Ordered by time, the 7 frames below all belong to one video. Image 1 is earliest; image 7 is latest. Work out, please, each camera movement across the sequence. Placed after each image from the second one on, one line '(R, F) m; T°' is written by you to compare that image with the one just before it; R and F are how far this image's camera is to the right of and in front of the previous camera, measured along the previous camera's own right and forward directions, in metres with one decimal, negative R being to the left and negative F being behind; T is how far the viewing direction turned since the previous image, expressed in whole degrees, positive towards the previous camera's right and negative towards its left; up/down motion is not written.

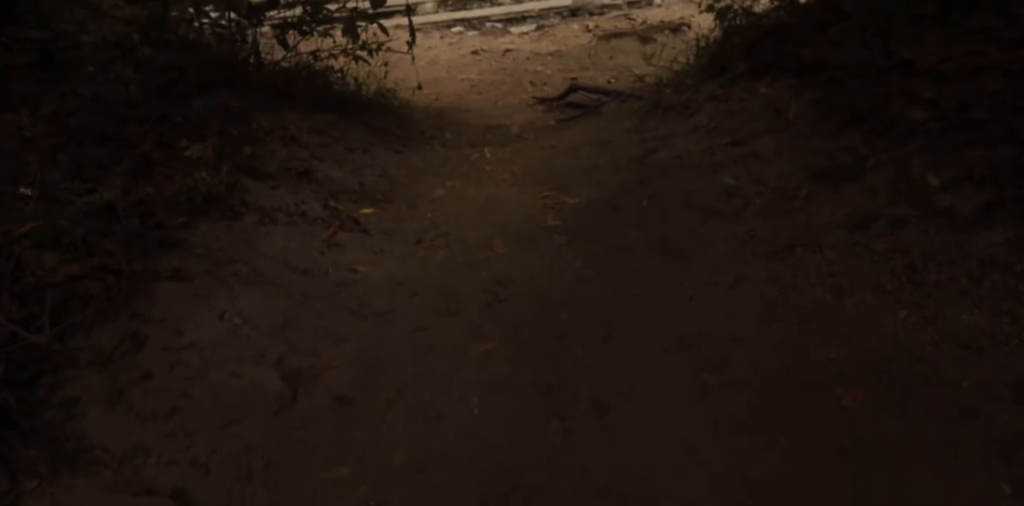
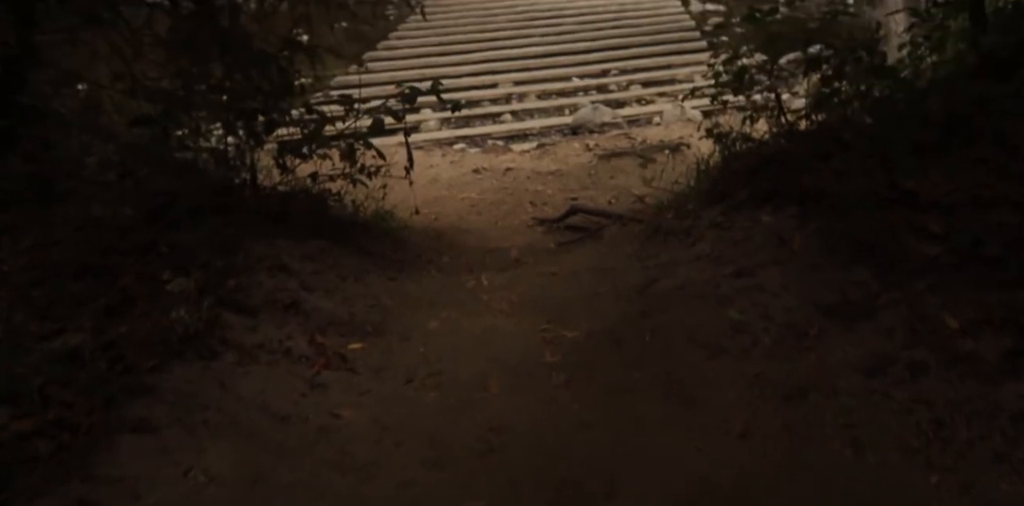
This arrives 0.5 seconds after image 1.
(0.0, +0.1) m; 0°
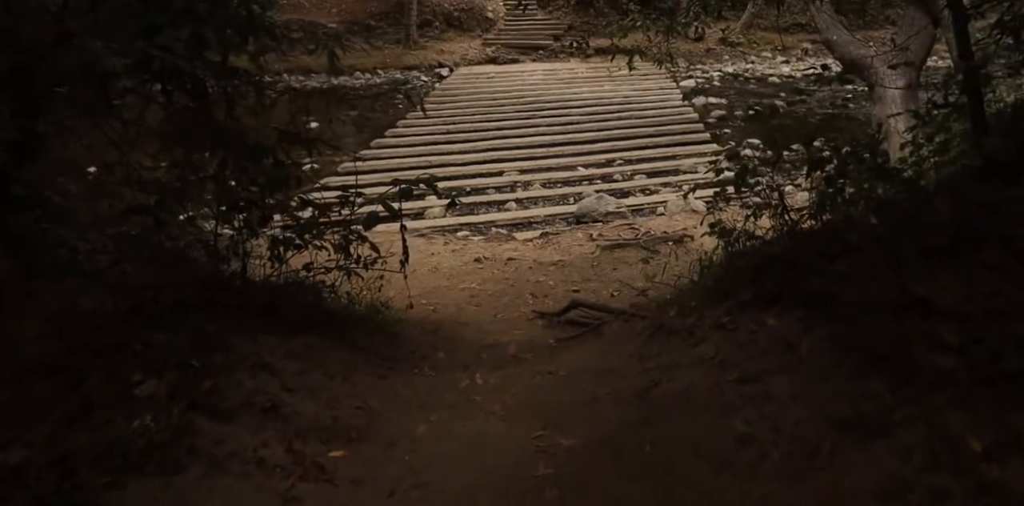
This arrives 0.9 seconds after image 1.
(0.0, +0.1) m; 0°
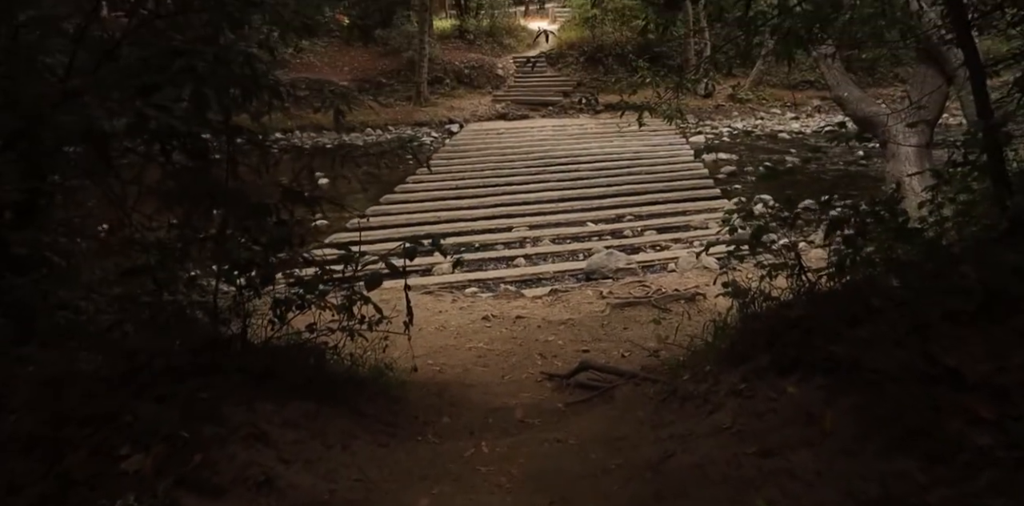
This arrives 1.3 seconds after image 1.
(0.0, +0.1) m; -1°
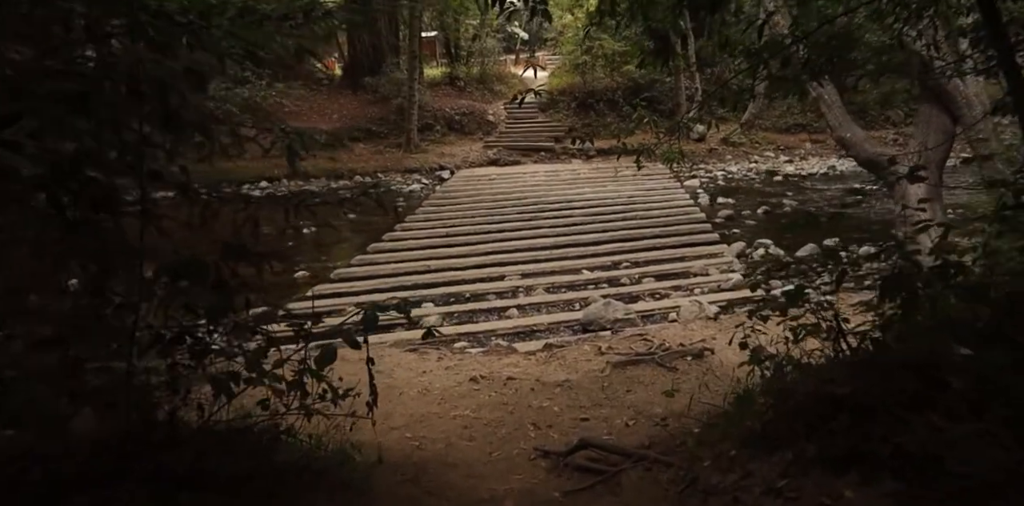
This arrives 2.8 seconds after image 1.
(0.0, +0.5) m; 0°
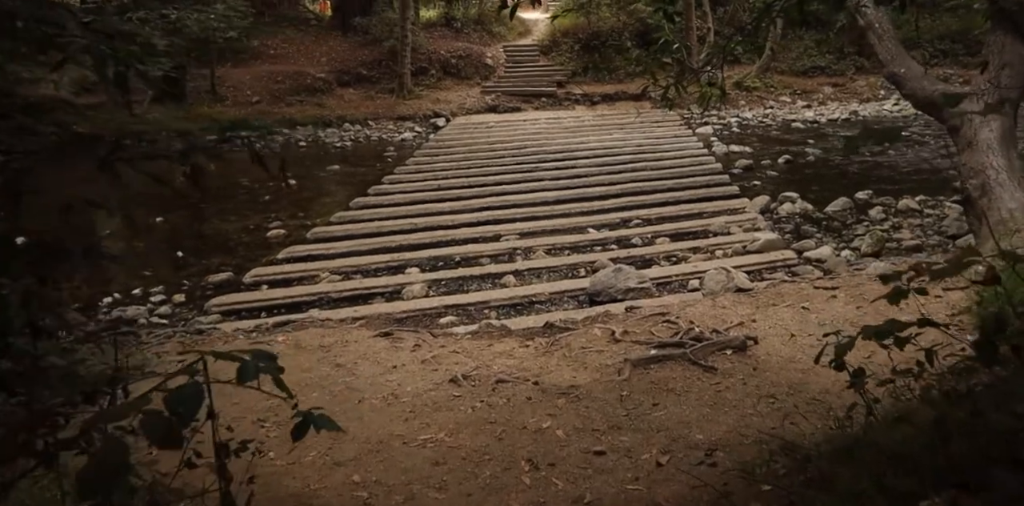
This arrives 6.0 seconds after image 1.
(+0.1, +1.3) m; 0°
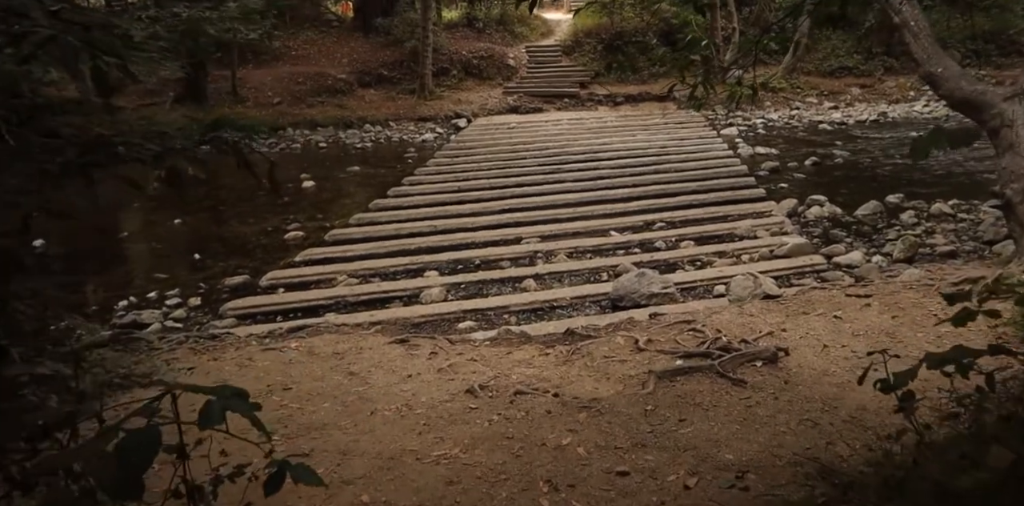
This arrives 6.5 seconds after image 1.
(0.0, +0.2) m; -1°
